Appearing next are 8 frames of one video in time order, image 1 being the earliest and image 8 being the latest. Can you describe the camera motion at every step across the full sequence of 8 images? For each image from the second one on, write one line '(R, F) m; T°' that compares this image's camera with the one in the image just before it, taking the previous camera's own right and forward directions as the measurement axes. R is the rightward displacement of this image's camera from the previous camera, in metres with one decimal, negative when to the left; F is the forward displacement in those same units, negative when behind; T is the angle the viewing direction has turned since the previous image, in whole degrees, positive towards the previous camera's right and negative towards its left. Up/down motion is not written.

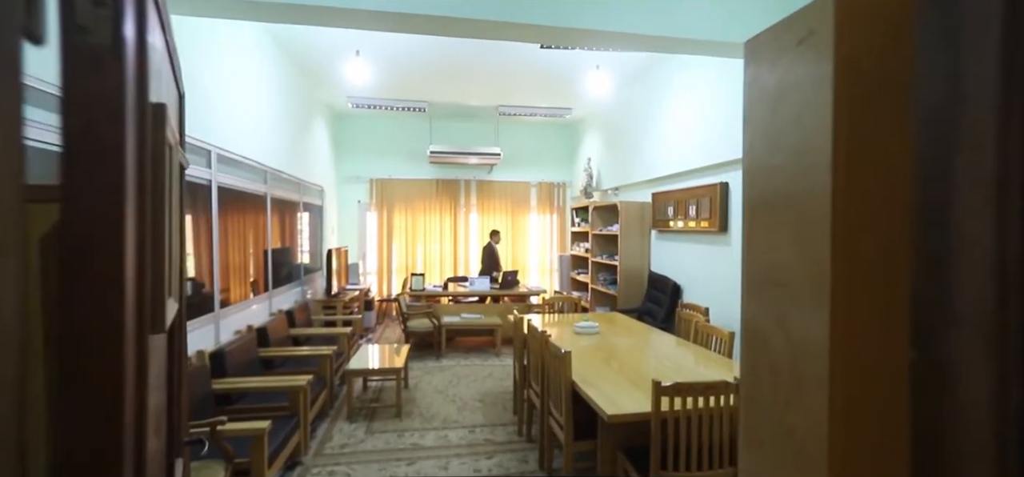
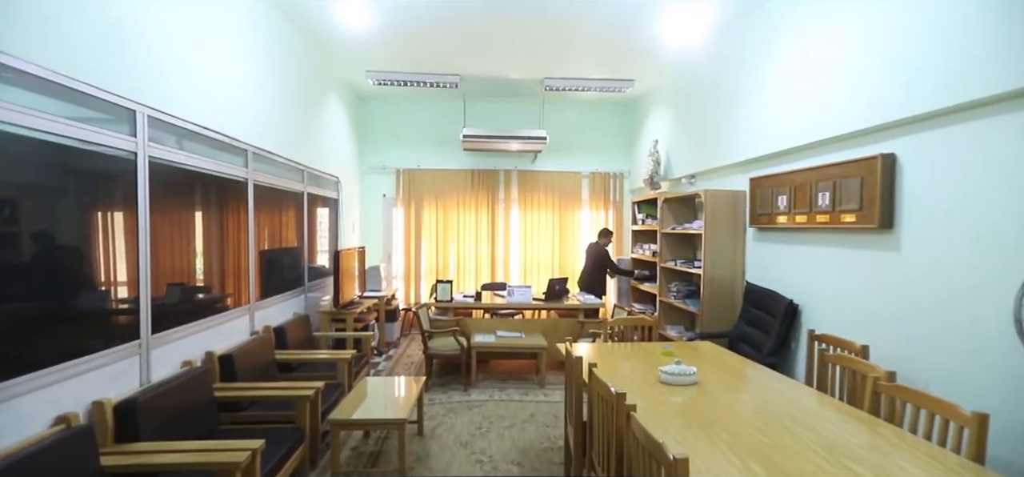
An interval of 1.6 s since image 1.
(0.0, +1.0) m; -6°
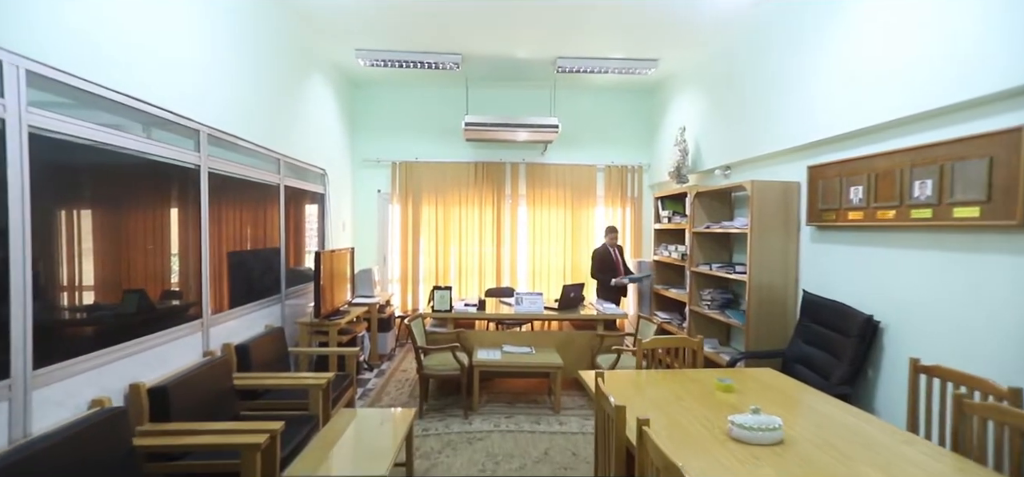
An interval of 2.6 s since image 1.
(0.0, +0.6) m; -1°
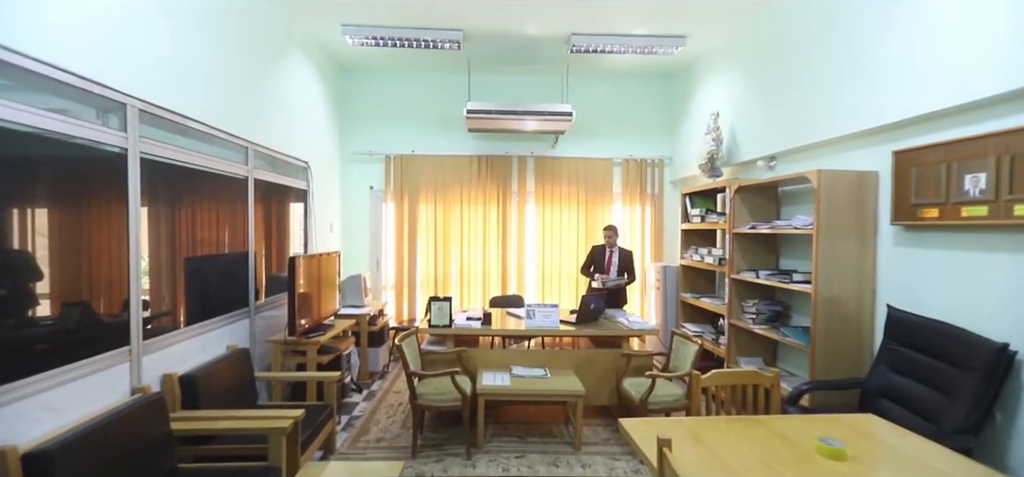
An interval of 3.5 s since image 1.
(-0.1, +0.6) m; 0°
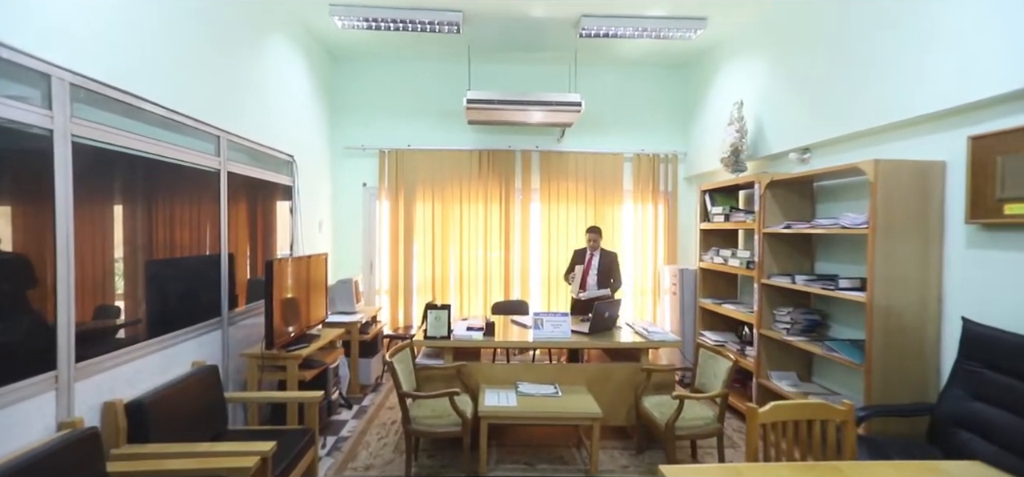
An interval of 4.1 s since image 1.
(0.0, +0.3) m; 0°
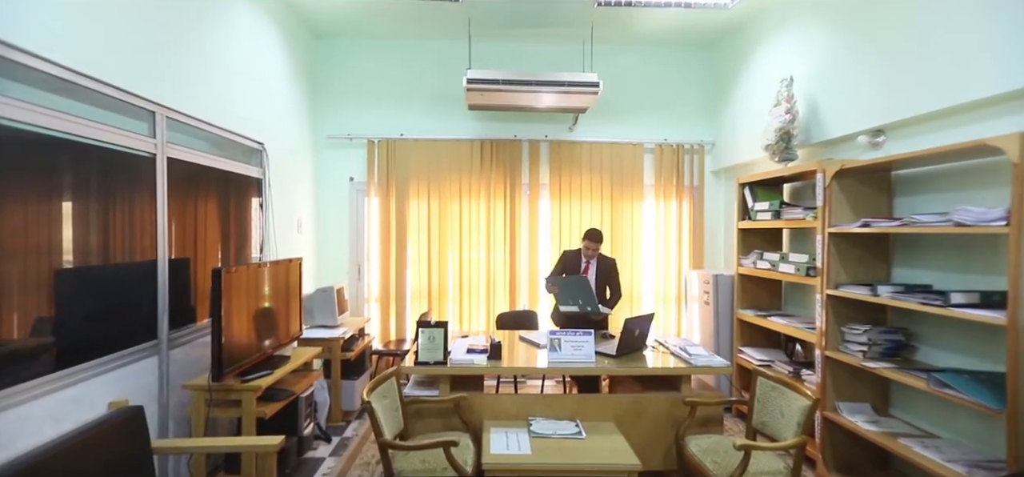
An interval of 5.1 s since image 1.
(-0.1, +0.6) m; 0°
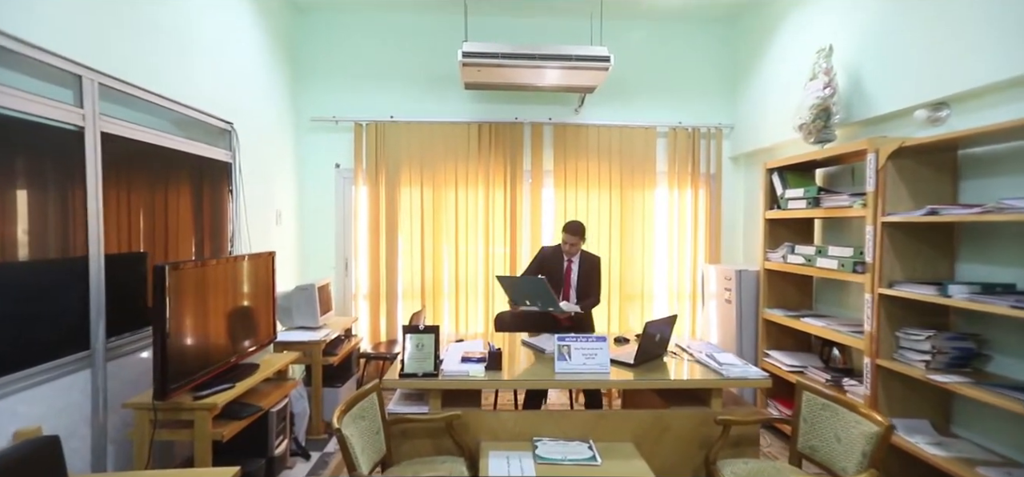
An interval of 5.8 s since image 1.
(0.0, +0.4) m; 0°
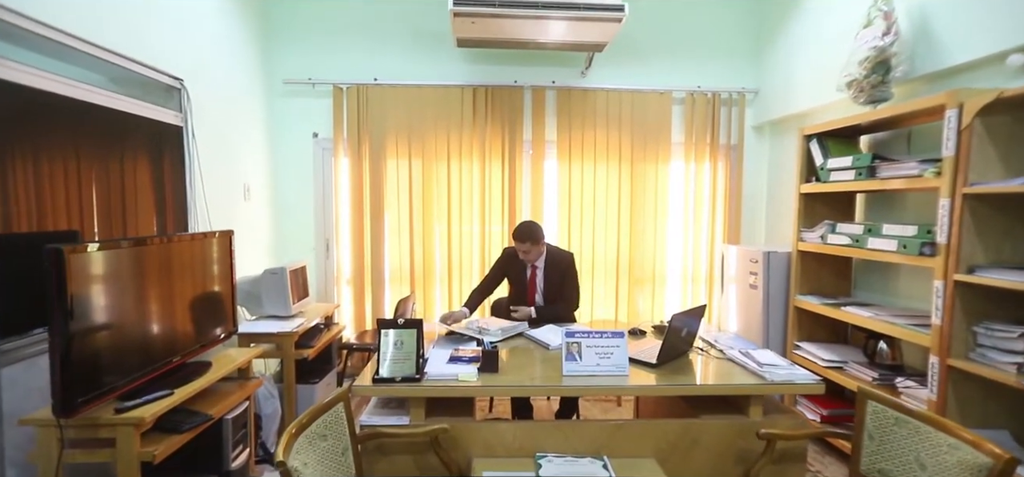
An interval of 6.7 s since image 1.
(0.0, +0.4) m; 0°
